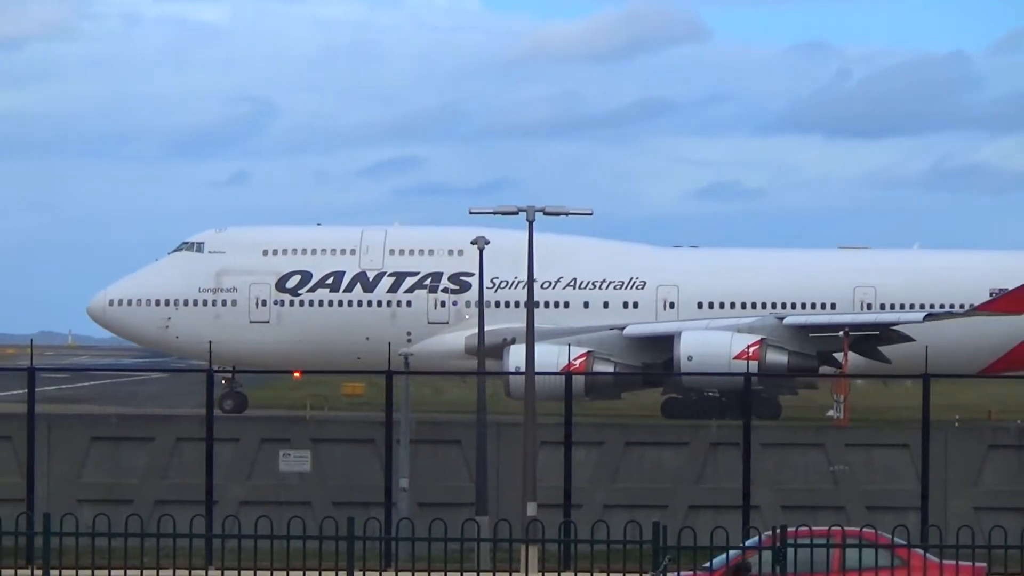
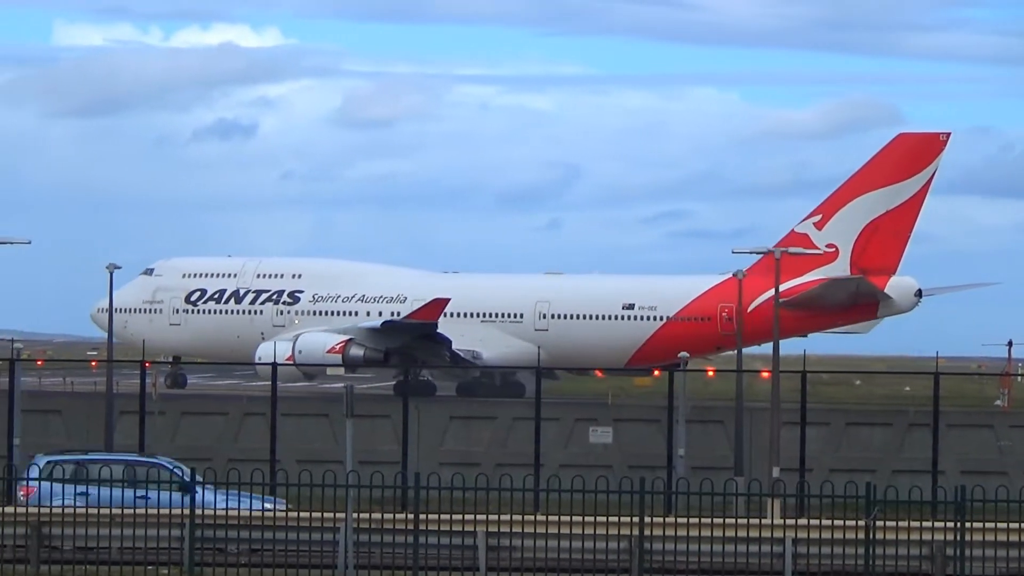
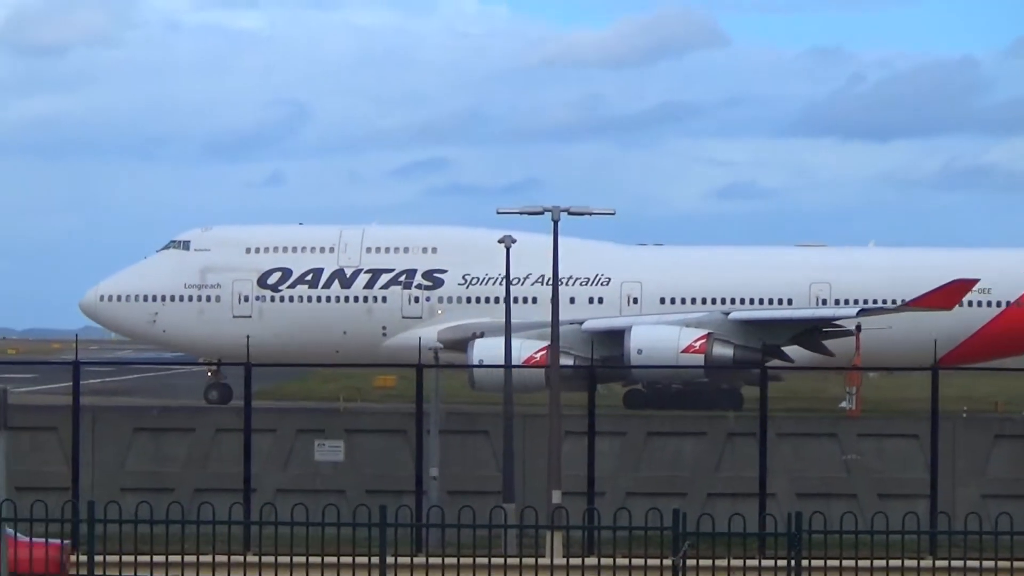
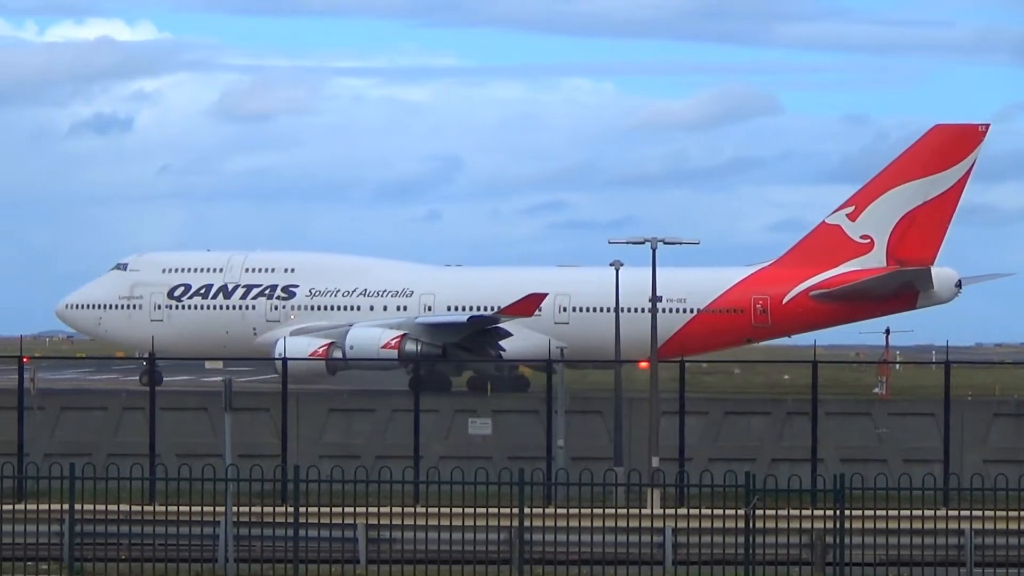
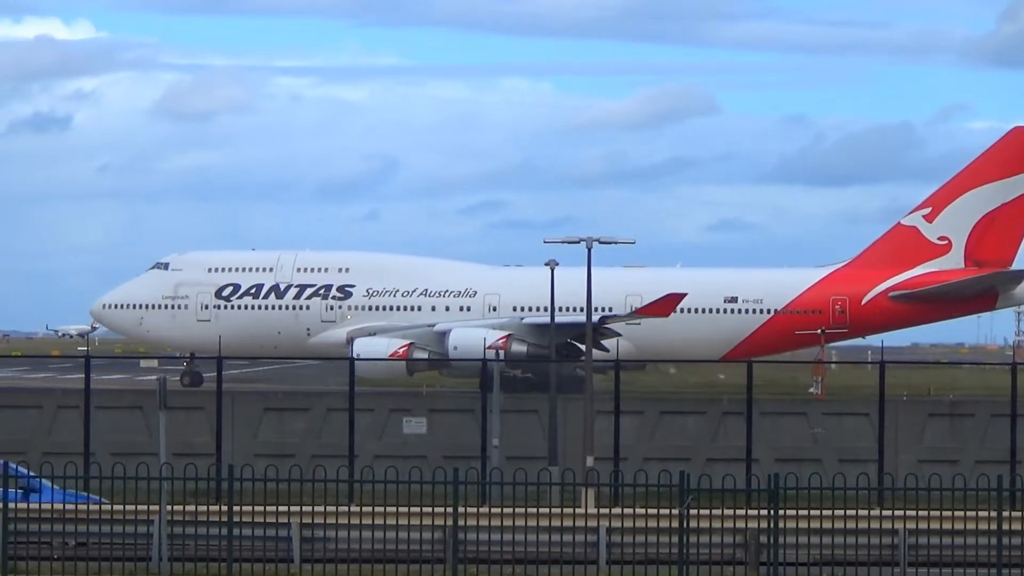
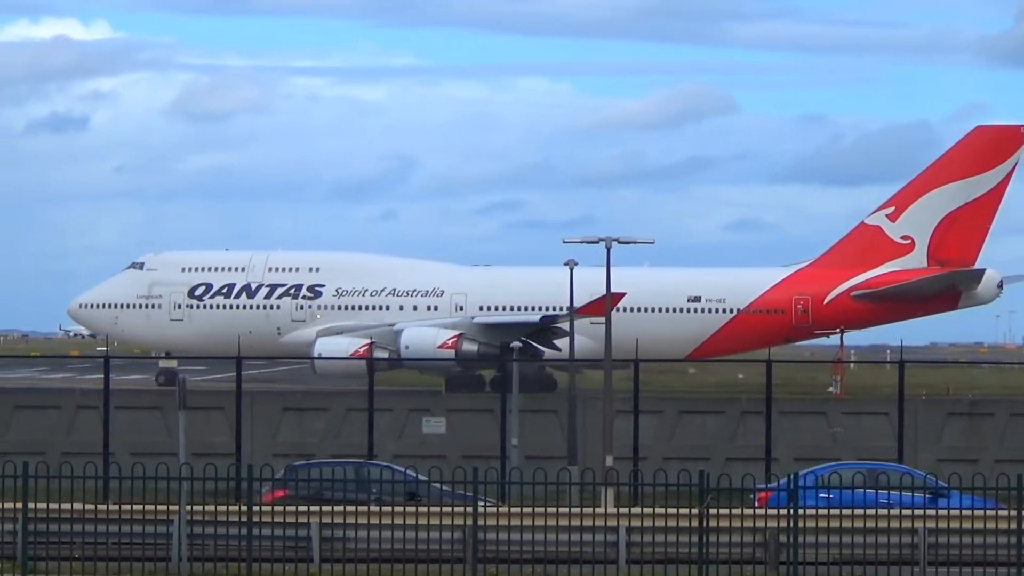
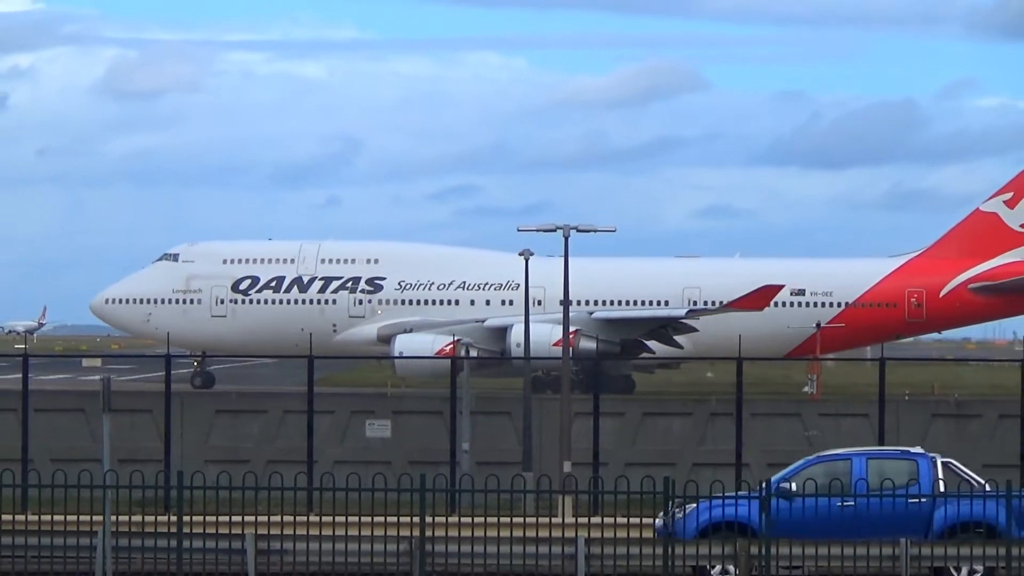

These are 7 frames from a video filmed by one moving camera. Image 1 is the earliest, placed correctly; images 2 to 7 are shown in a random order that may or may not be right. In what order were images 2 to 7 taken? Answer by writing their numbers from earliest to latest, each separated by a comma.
3, 7, 5, 6, 4, 2
